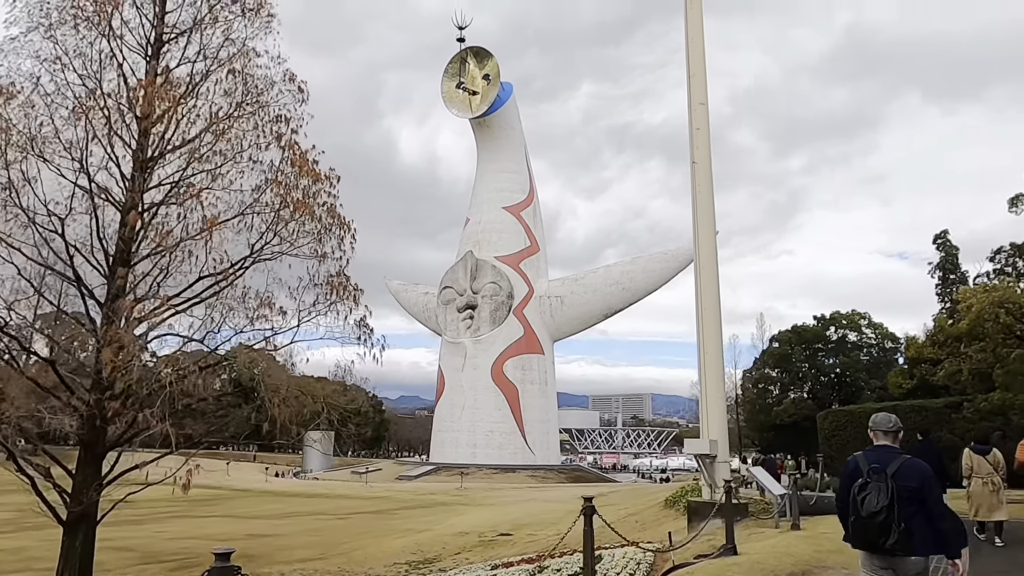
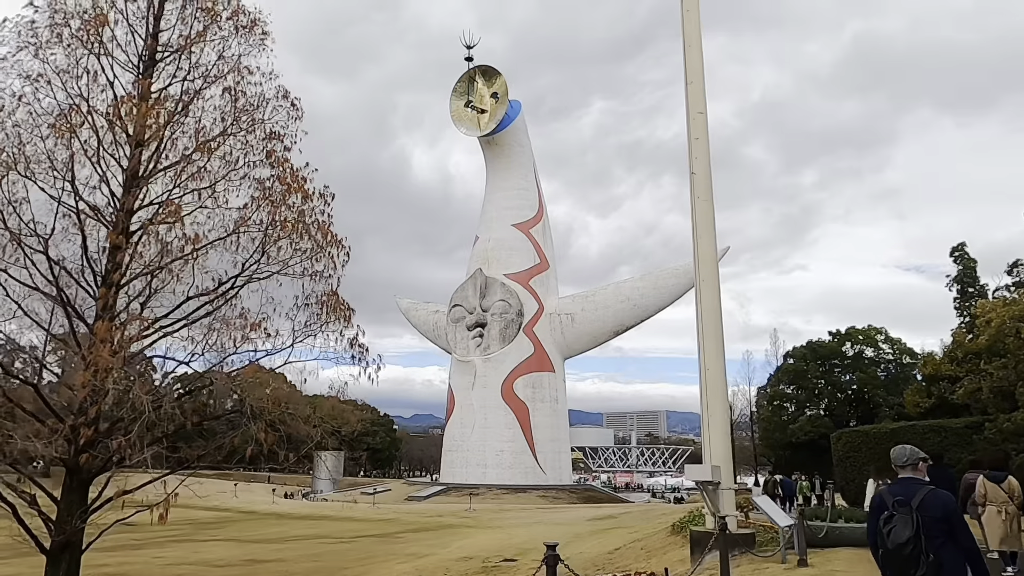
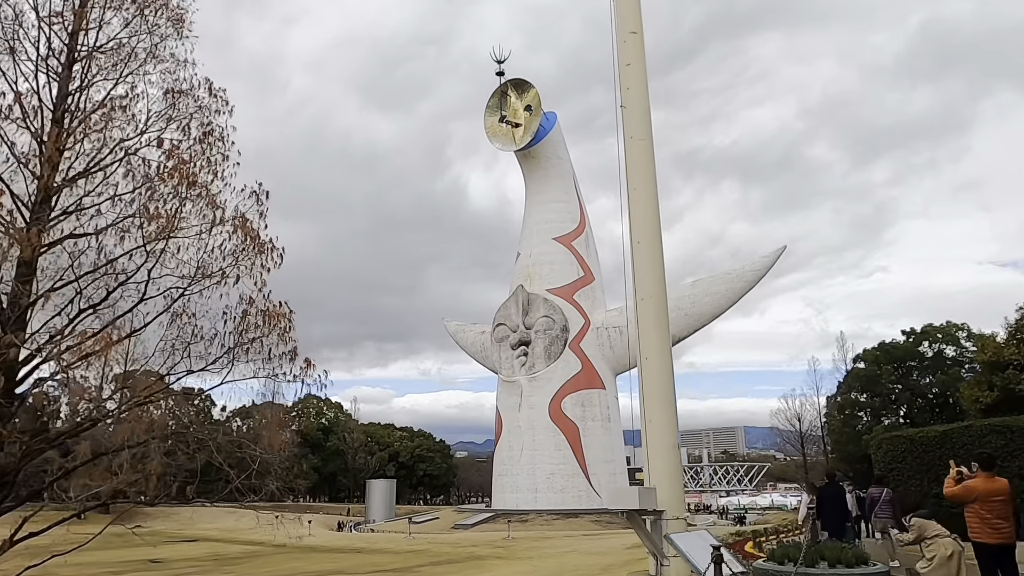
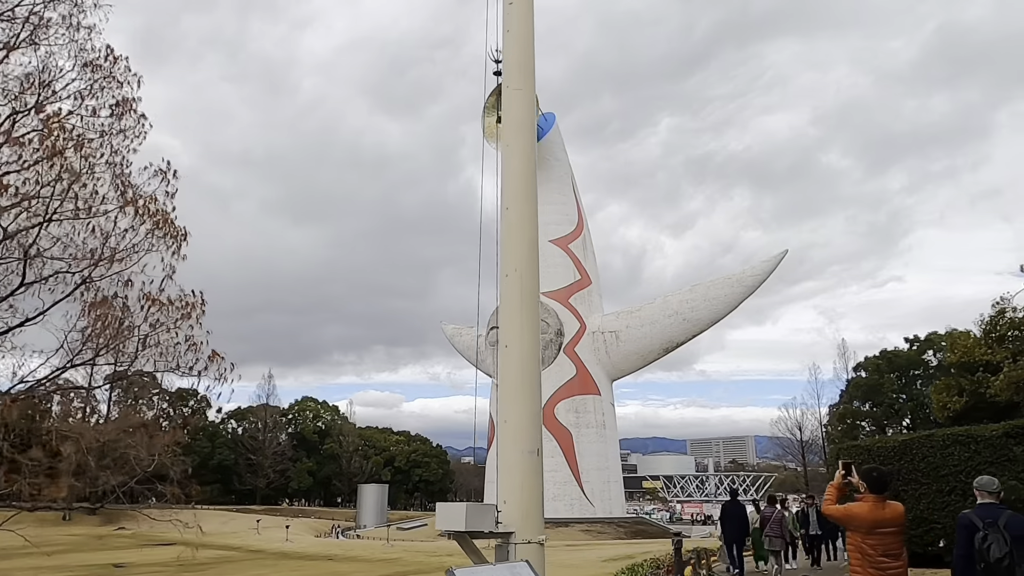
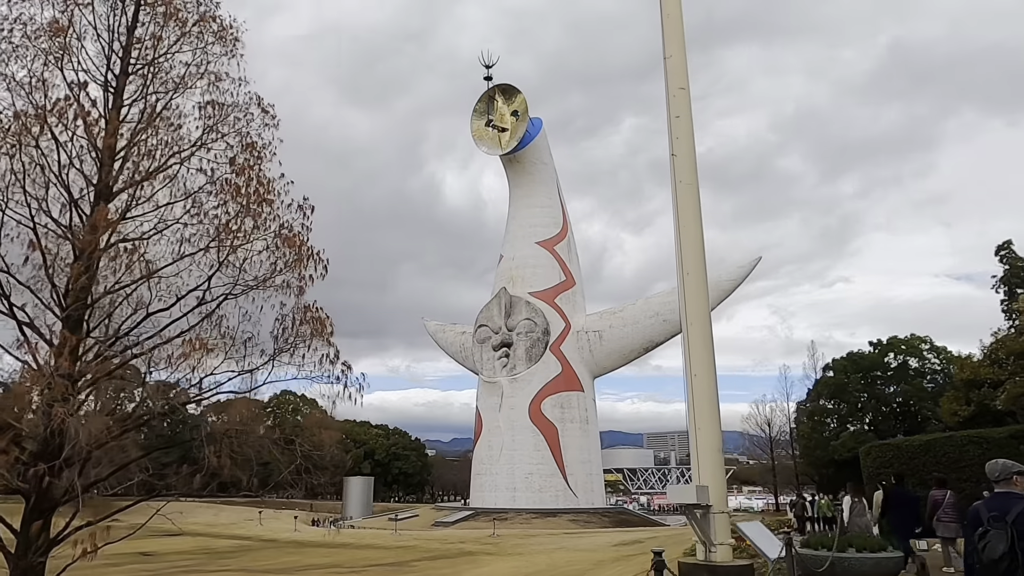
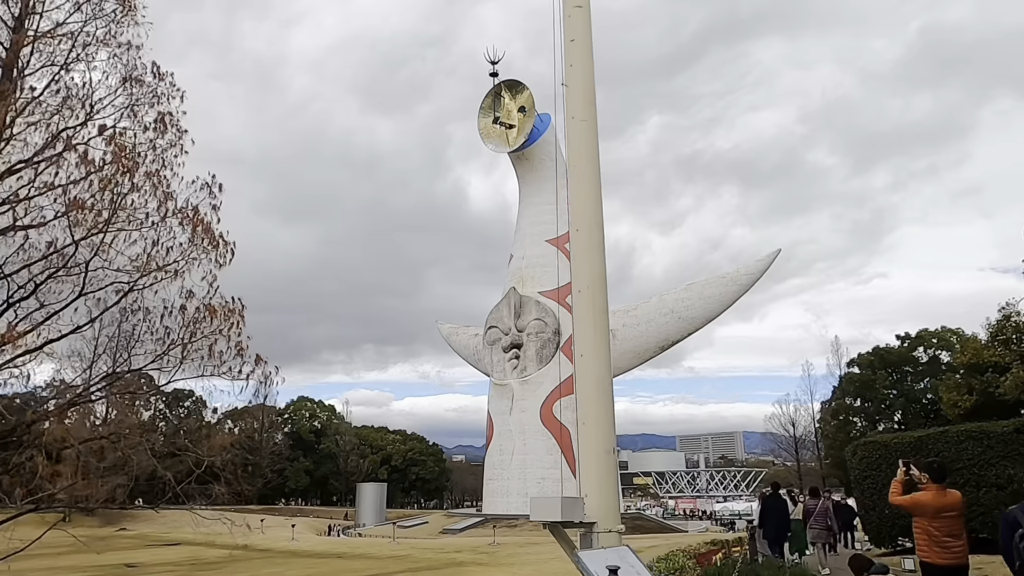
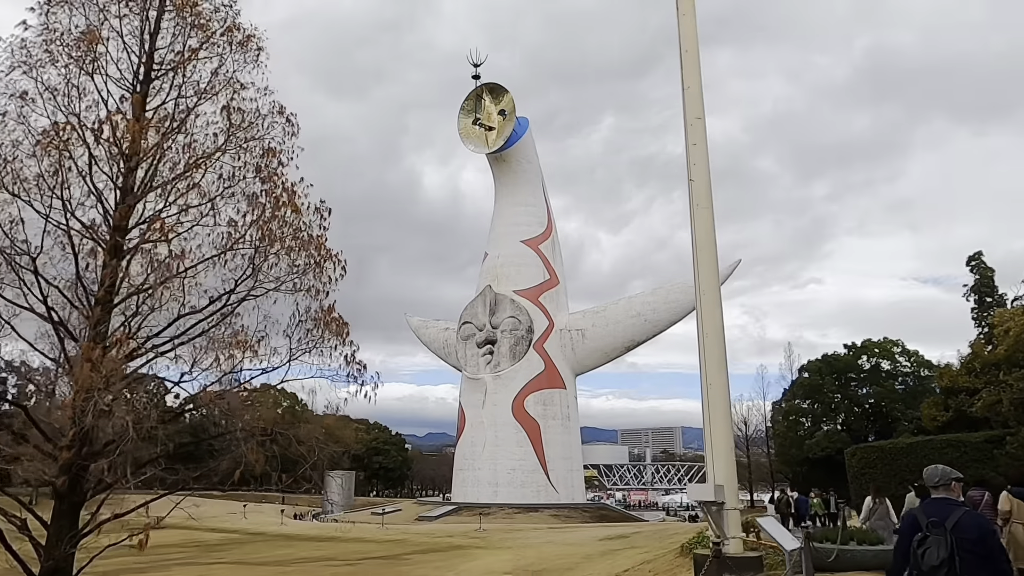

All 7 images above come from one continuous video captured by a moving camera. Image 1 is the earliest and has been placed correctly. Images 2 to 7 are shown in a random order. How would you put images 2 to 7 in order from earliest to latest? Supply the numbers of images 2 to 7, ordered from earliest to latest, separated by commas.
2, 7, 5, 3, 6, 4
